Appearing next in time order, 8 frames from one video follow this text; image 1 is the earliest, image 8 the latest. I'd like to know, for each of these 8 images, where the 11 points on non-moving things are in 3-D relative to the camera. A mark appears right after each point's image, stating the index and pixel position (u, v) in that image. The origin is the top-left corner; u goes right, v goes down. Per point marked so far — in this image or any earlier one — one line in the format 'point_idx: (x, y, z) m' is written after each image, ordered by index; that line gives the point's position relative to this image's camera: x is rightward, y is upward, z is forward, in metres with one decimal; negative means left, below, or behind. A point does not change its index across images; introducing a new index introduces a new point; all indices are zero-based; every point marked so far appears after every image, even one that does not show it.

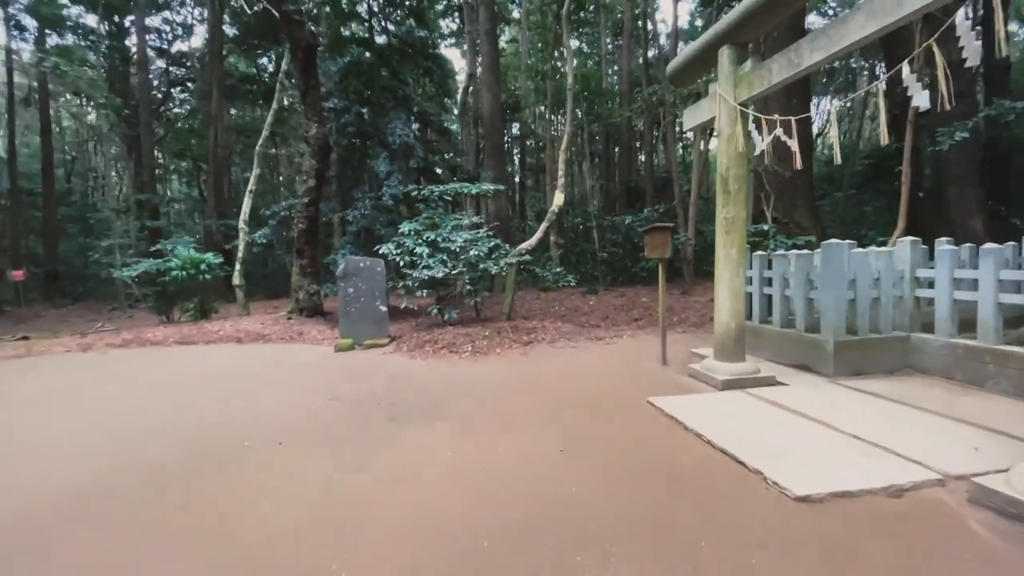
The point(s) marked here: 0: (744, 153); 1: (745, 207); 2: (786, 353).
0: (+2.1, +1.2, +4.3) m
1: (+2.1, +0.7, +4.3) m
2: (+2.8, -0.7, +5.0) m
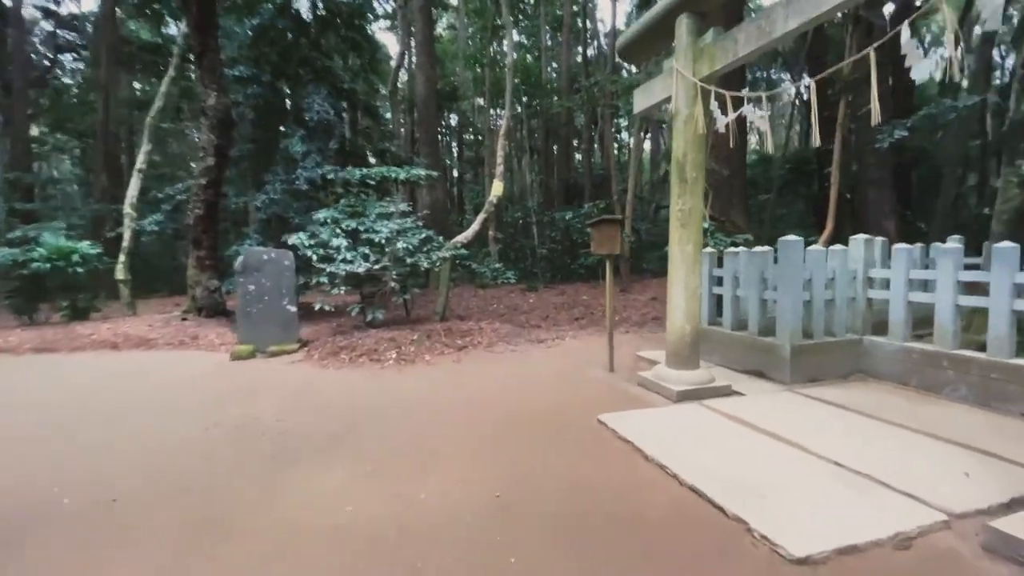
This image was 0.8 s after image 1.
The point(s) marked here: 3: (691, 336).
0: (+1.5, +1.2, +3.9) m
1: (+1.5, +0.7, +3.9) m
2: (+2.2, -0.7, +4.6) m
3: (+1.5, -0.4, +4.0) m
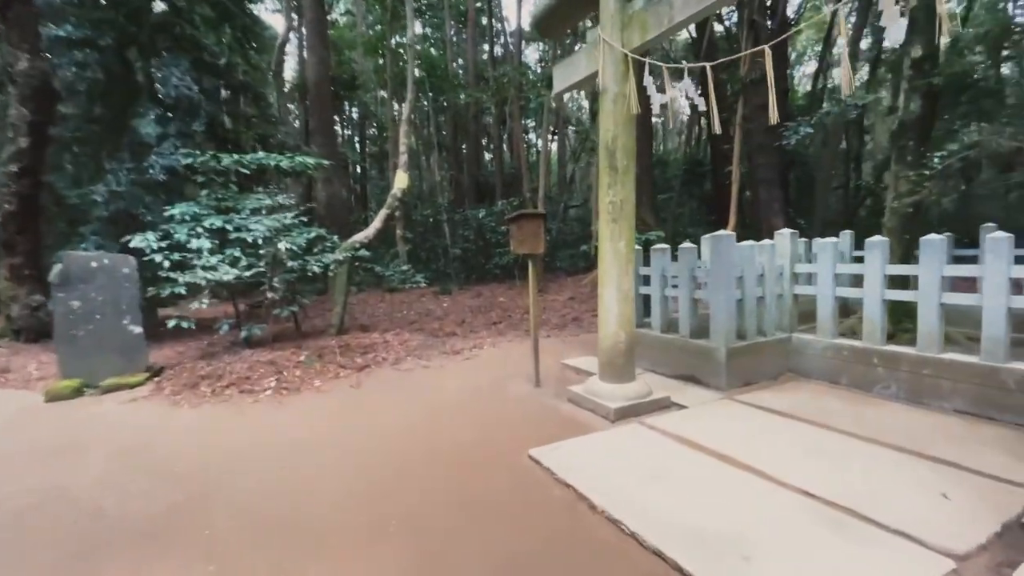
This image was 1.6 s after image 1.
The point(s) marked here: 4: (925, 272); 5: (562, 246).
0: (+0.8, +1.2, +3.4) m
1: (+0.9, +0.7, +3.4) m
2: (+1.4, -0.7, +4.2) m
3: (+0.8, -0.4, +3.5) m
4: (+2.9, +0.1, +3.4) m
5: (+1.3, +1.1, +12.6) m
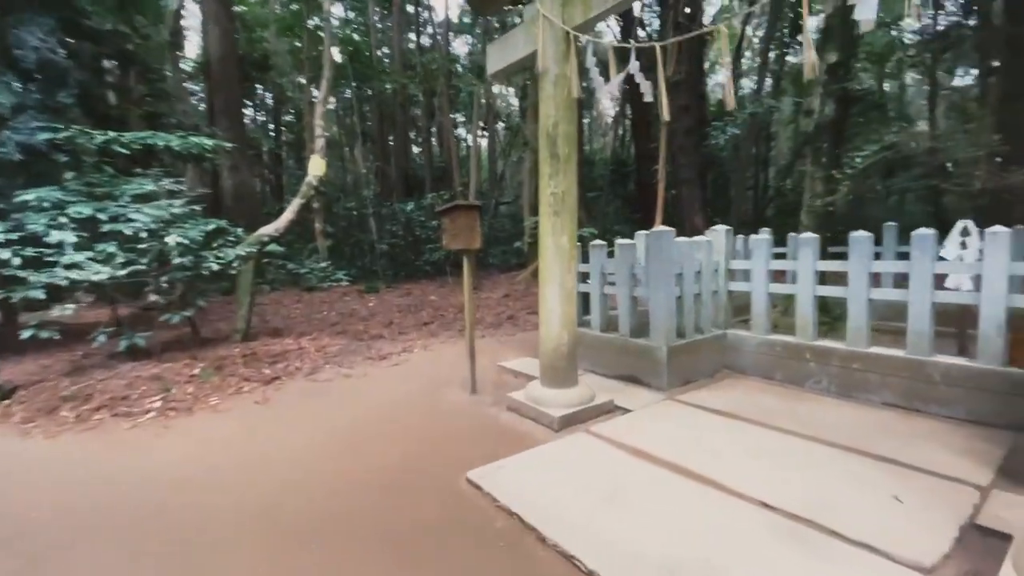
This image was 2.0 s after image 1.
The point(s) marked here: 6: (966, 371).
0: (+0.4, +1.2, +3.1) m
1: (+0.4, +0.7, +3.2) m
2: (+0.8, -0.7, +4.1) m
3: (+0.4, -0.4, +3.2) m
4: (+2.5, +0.1, +3.4) m
5: (-0.5, +1.2, +12.3) m
6: (+2.8, -0.5, +2.9) m
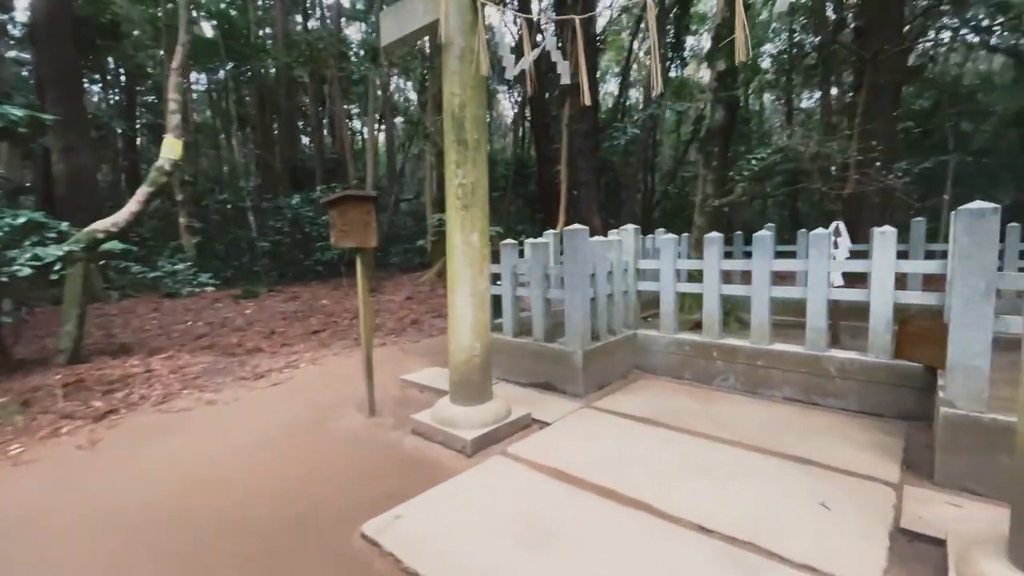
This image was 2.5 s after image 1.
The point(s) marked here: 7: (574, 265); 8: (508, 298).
0: (-0.2, +1.2, +2.8) m
1: (-0.1, +0.7, +2.8) m
2: (+0.1, -0.7, +3.8) m
3: (-0.2, -0.4, +2.9) m
4: (+1.8, +0.2, +3.5) m
5: (-2.9, +1.1, +11.6) m
6: (+2.2, -0.5, +3.1) m
7: (+0.5, +0.2, +3.4) m
8: (0.0, -0.1, +3.9) m
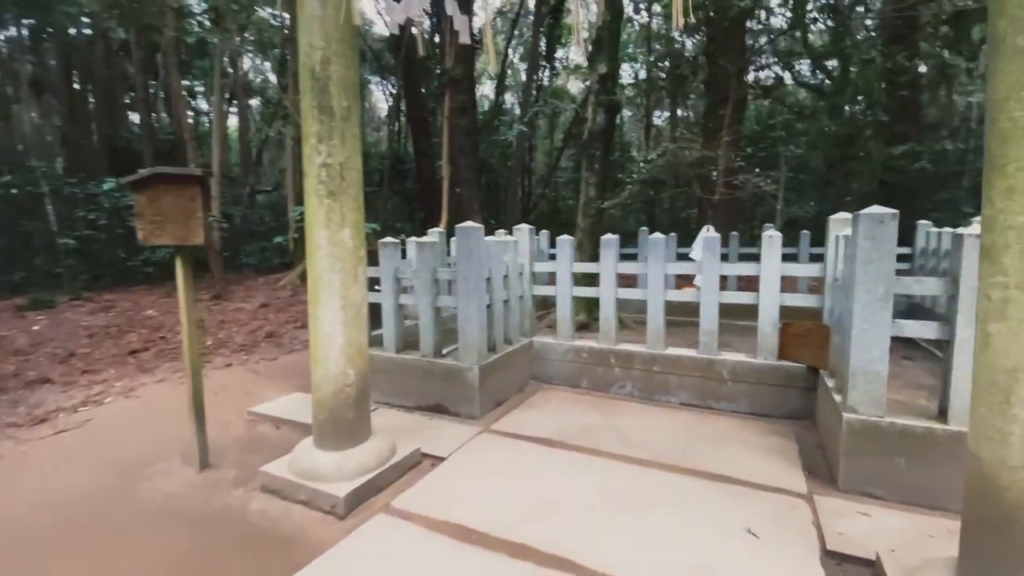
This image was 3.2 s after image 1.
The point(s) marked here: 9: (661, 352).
0: (-0.7, +1.1, +2.2) m
1: (-0.7, +0.6, +2.2) m
2: (-0.7, -0.7, +3.2) m
3: (-0.8, -0.5, +2.3) m
4: (+1.0, +0.1, +3.4) m
5: (-5.6, +1.0, +10.0) m
6: (+1.5, -0.5, +3.1) m
7: (-0.3, +0.1, +3.0) m
8: (-0.9, -0.1, +3.3) m
9: (+1.1, -0.5, +3.4) m
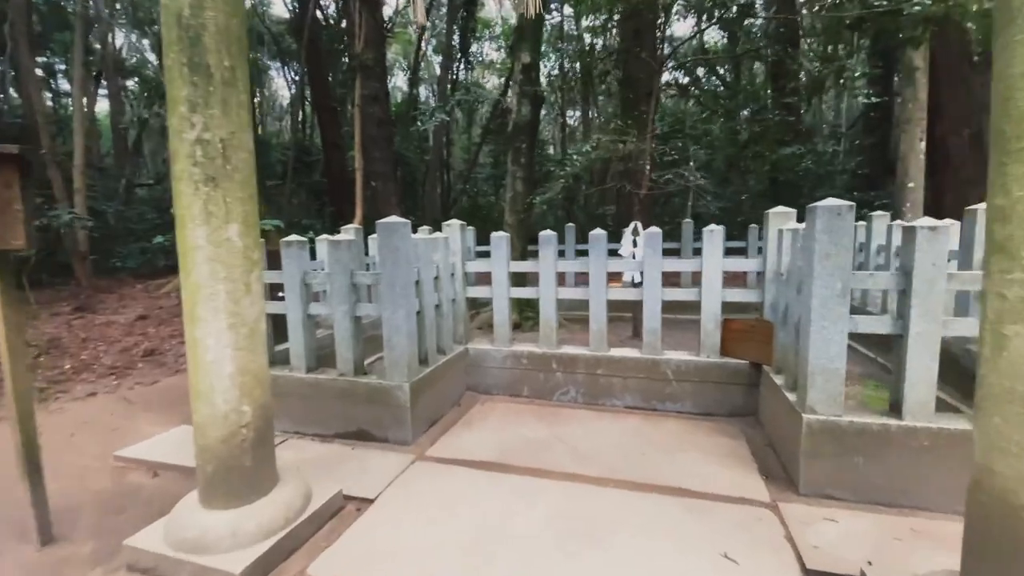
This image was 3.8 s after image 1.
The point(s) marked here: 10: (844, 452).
0: (-1.0, +1.1, +1.7) m
1: (-1.0, +0.6, +1.8) m
2: (-1.1, -0.8, +2.8) m
3: (-1.0, -0.5, +1.8) m
4: (+0.6, +0.1, +3.2) m
5: (-7.1, +0.9, +8.6) m
6: (+1.1, -0.5, +3.0) m
7: (-0.7, +0.1, +2.6) m
8: (-1.3, -0.2, +2.8) m
9: (+0.6, -0.4, +3.2) m
10: (+1.4, -0.7, +2.0) m
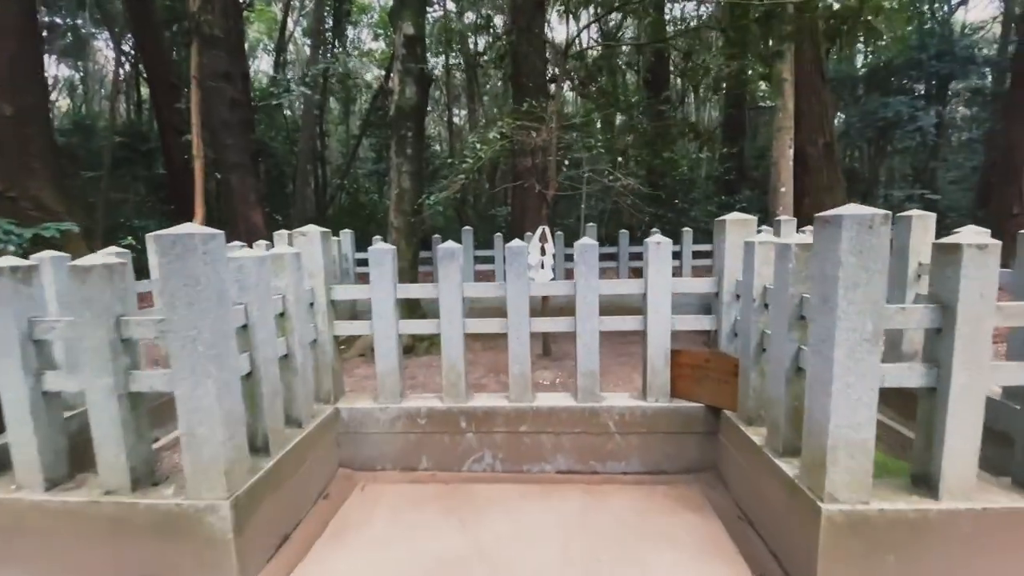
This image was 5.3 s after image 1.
0: (-1.2, +0.9, +0.6) m
1: (-1.2, +0.4, +0.7) m
2: (-1.5, -1.0, +1.6) m
3: (-1.2, -0.7, +0.7) m
4: (0.0, 0.0, +2.4) m
5: (-8.7, +0.5, +6.0) m
6: (+0.6, -0.6, +2.4) m
7: (-1.0, -0.1, +1.6) m
8: (-1.7, -0.4, +1.7) m
9: (+0.1, -0.6, +2.5) m
10: (+1.1, -0.8, +1.5) m
